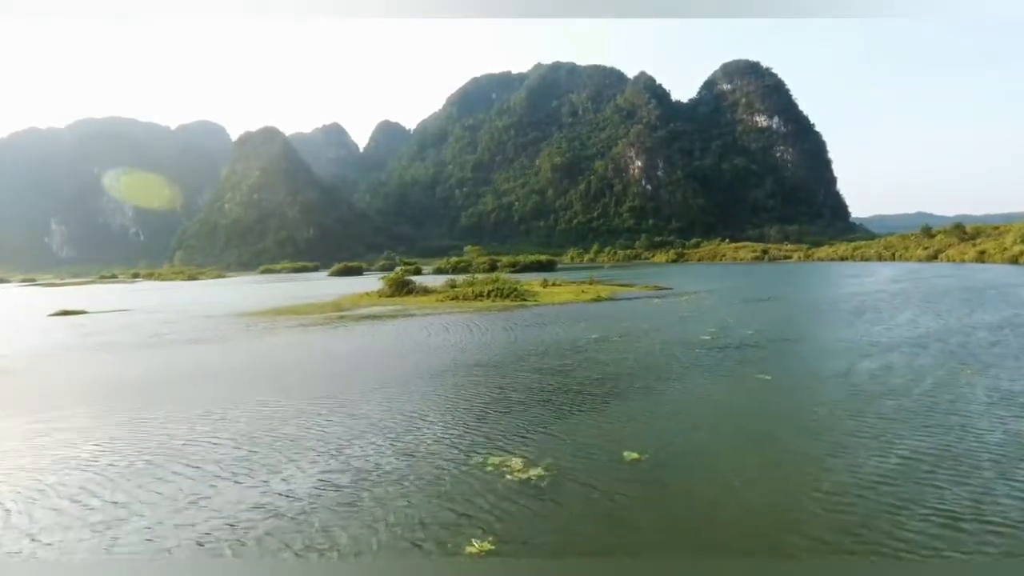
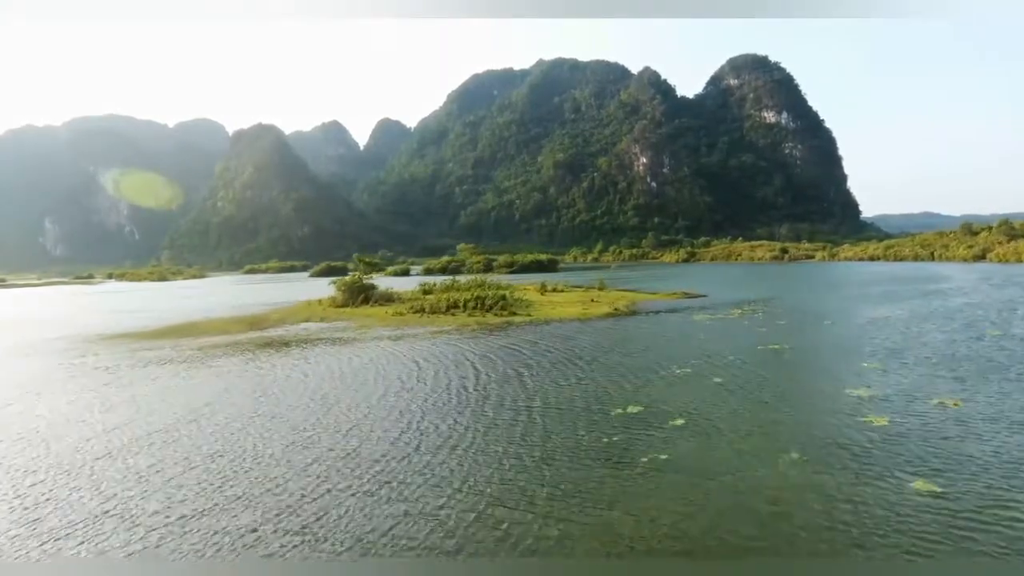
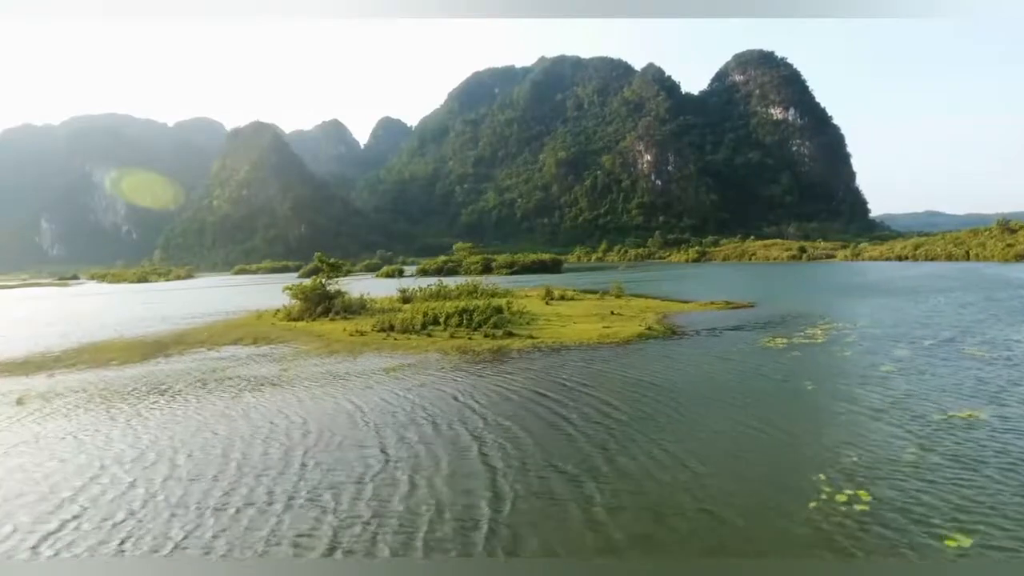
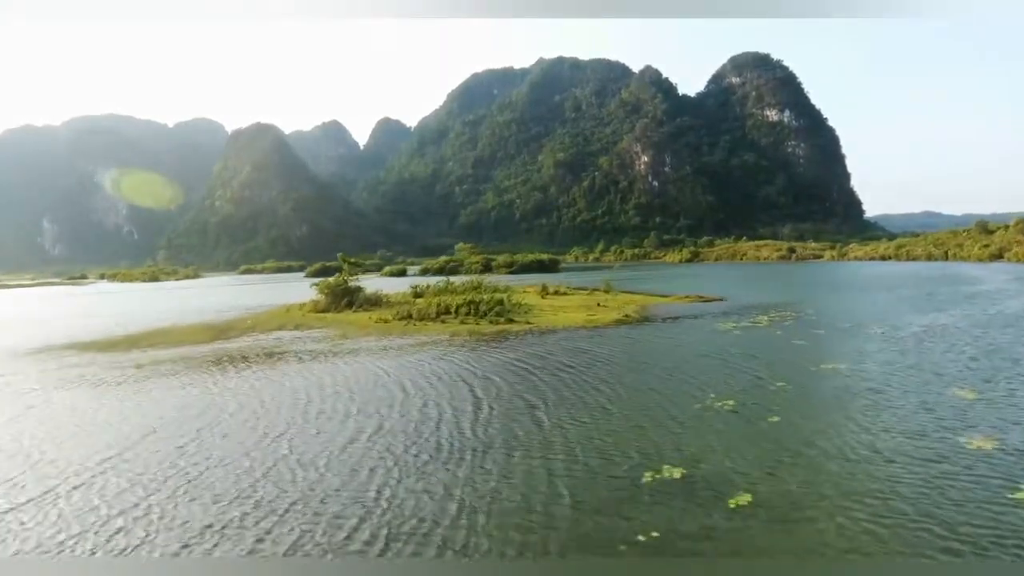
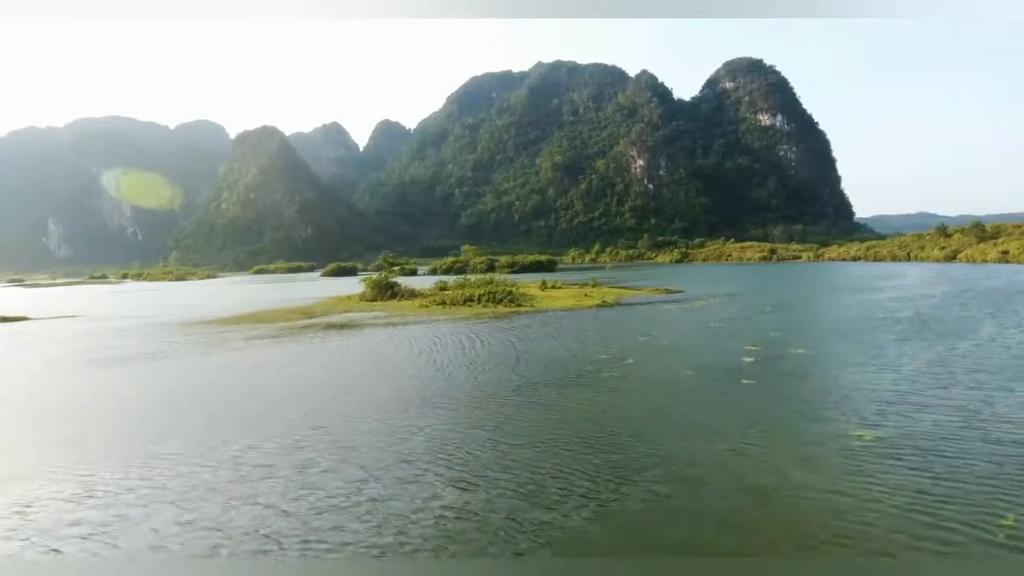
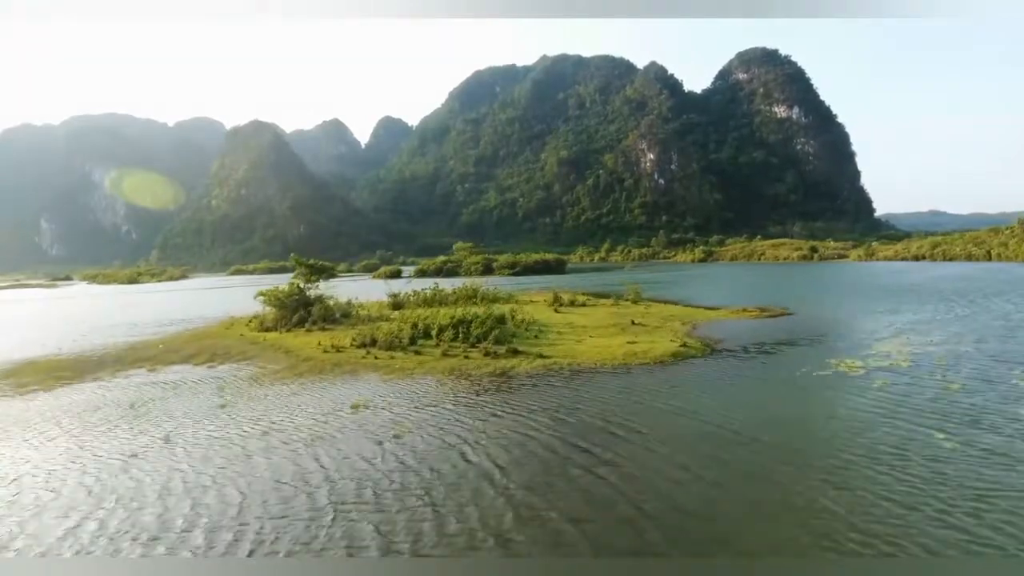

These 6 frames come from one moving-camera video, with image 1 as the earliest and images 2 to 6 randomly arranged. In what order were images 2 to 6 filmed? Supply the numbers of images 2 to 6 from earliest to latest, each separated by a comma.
5, 2, 4, 3, 6
